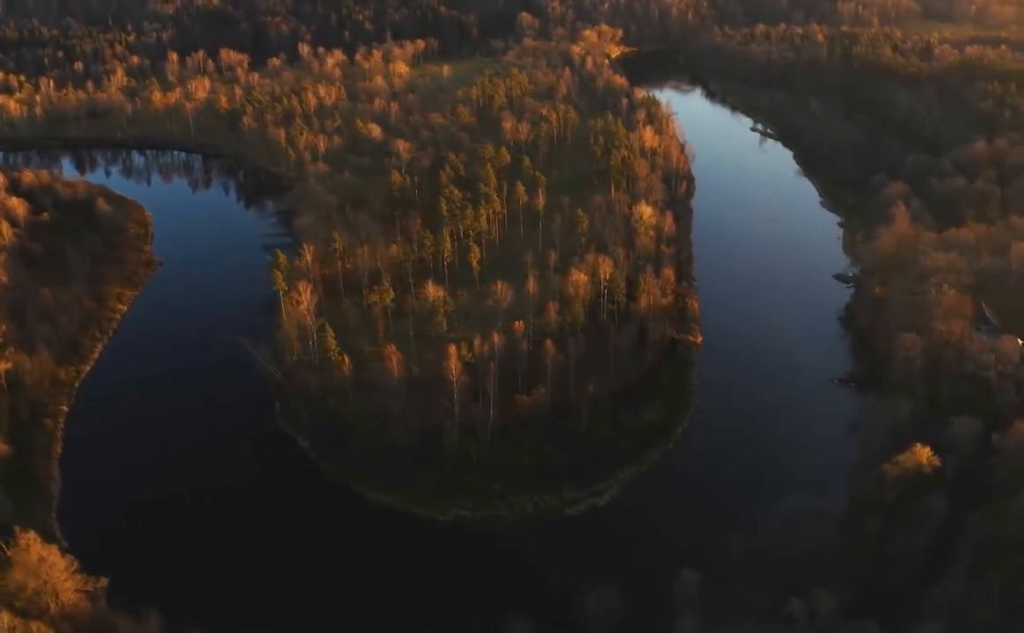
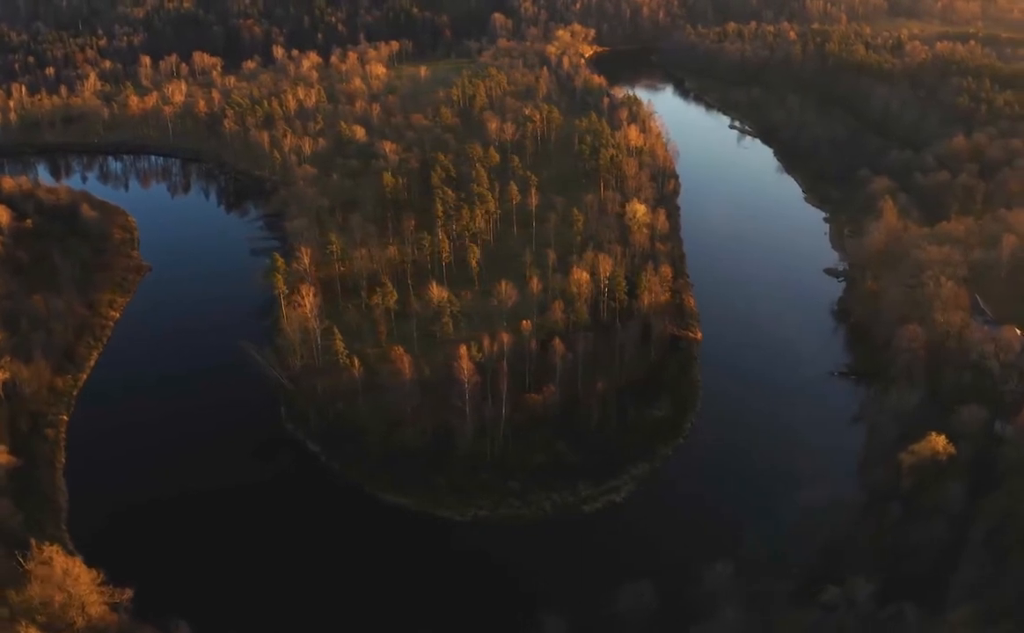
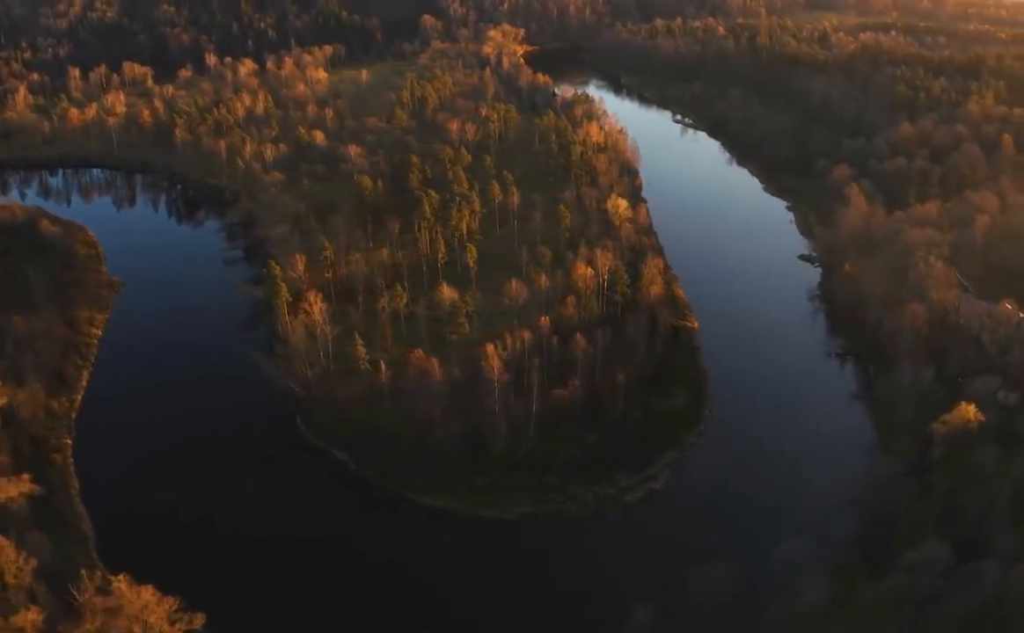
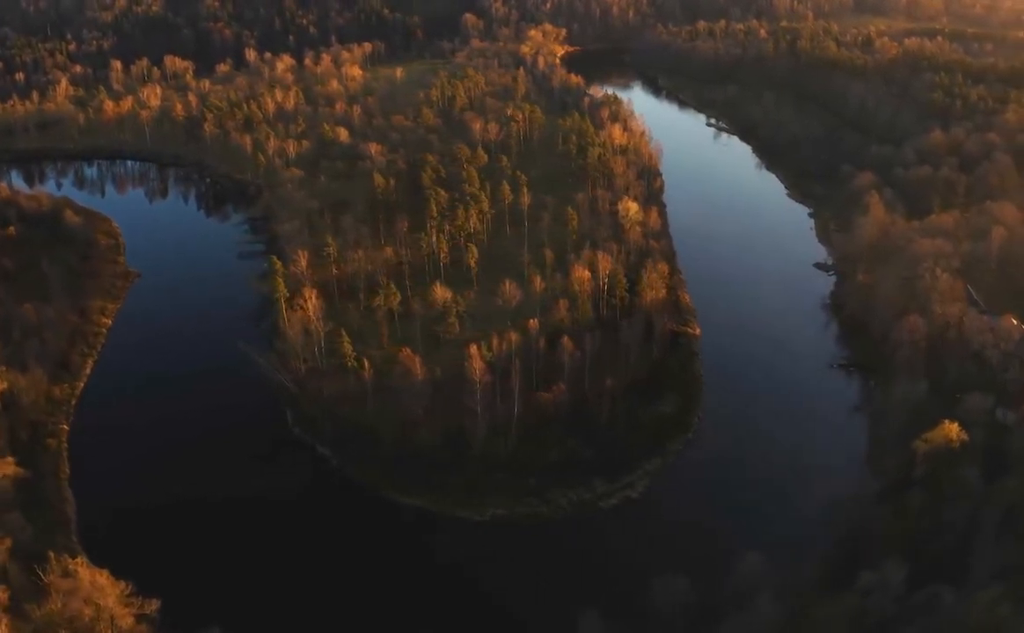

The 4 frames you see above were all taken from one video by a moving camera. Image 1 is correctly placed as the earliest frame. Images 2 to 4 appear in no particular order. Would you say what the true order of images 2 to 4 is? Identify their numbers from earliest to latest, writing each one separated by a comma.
2, 4, 3
